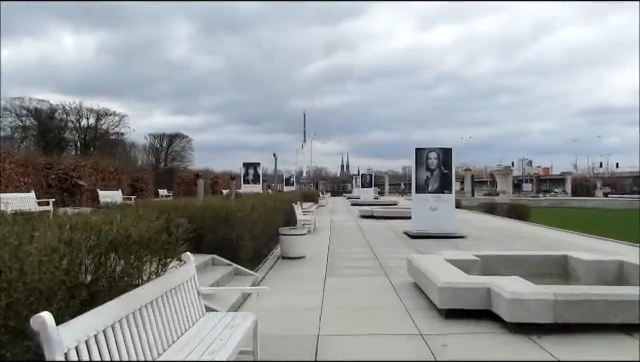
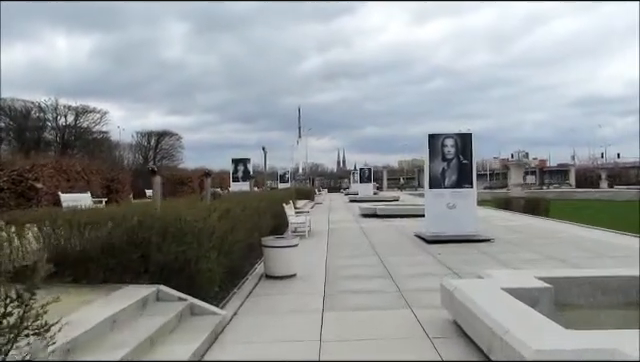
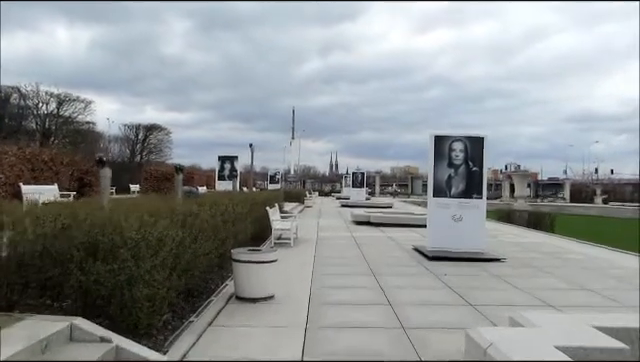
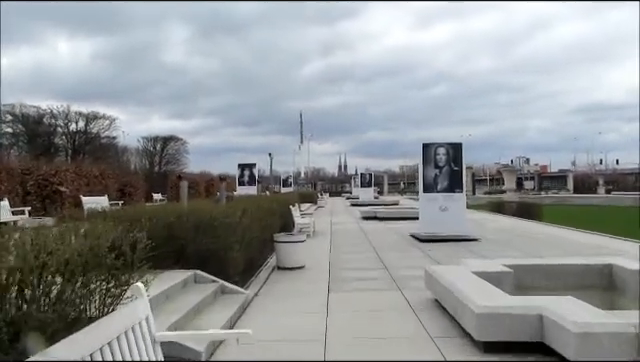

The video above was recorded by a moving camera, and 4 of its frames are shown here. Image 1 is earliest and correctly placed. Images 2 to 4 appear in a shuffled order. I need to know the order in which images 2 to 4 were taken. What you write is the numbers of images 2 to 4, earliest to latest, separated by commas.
4, 2, 3
